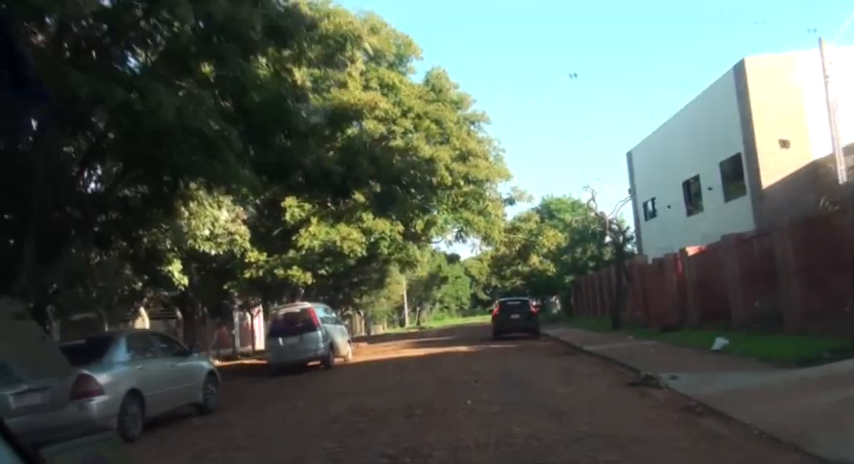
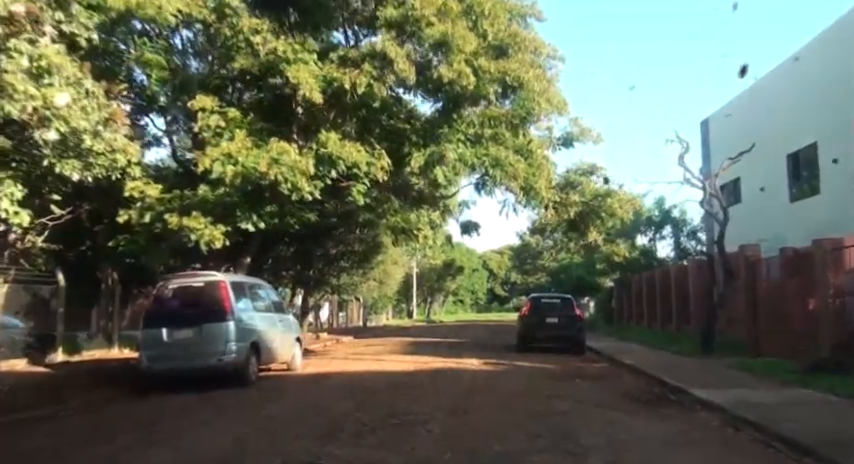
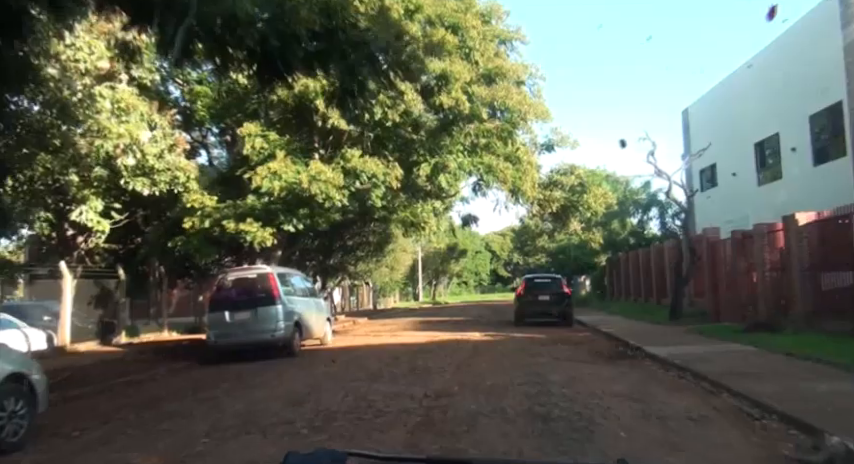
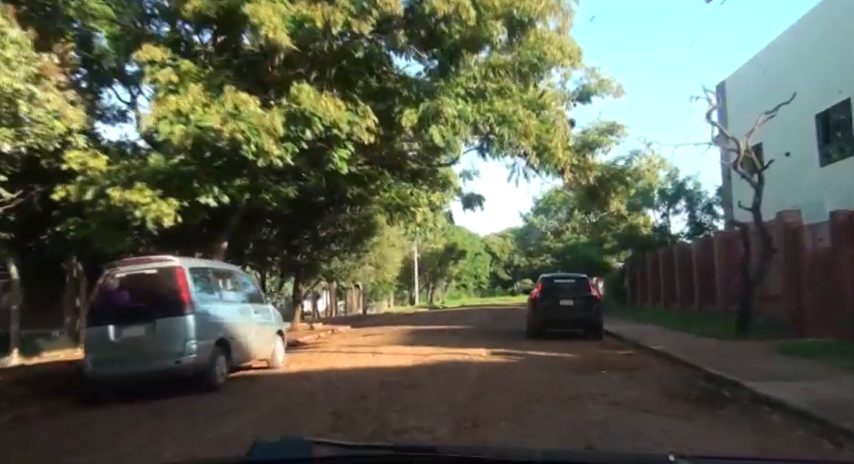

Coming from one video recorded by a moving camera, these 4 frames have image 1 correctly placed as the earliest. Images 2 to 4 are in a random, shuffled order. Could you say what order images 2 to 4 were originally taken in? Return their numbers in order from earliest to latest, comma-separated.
3, 2, 4
